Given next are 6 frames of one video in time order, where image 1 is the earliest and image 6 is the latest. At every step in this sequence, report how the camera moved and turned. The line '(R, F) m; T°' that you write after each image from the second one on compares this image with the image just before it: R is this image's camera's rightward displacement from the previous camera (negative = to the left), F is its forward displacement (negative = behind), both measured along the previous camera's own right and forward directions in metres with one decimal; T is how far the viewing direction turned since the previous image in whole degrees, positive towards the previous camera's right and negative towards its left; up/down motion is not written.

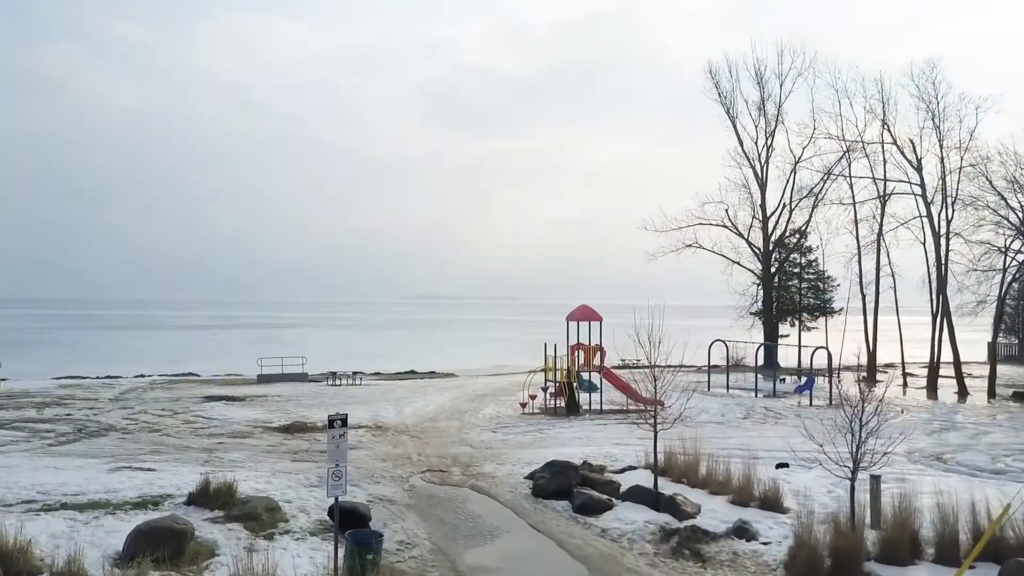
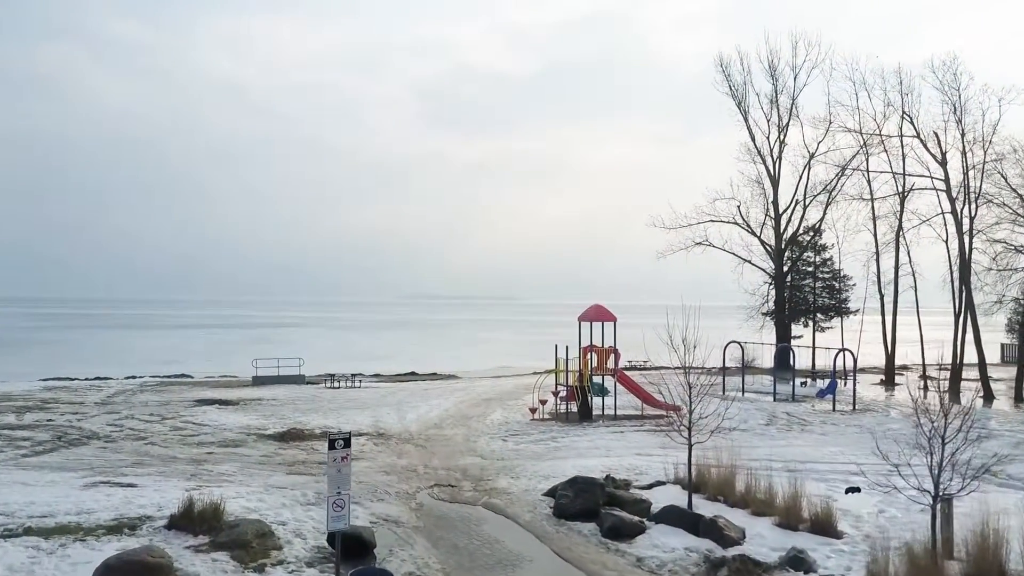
(-0.3, +1.3) m; 0°
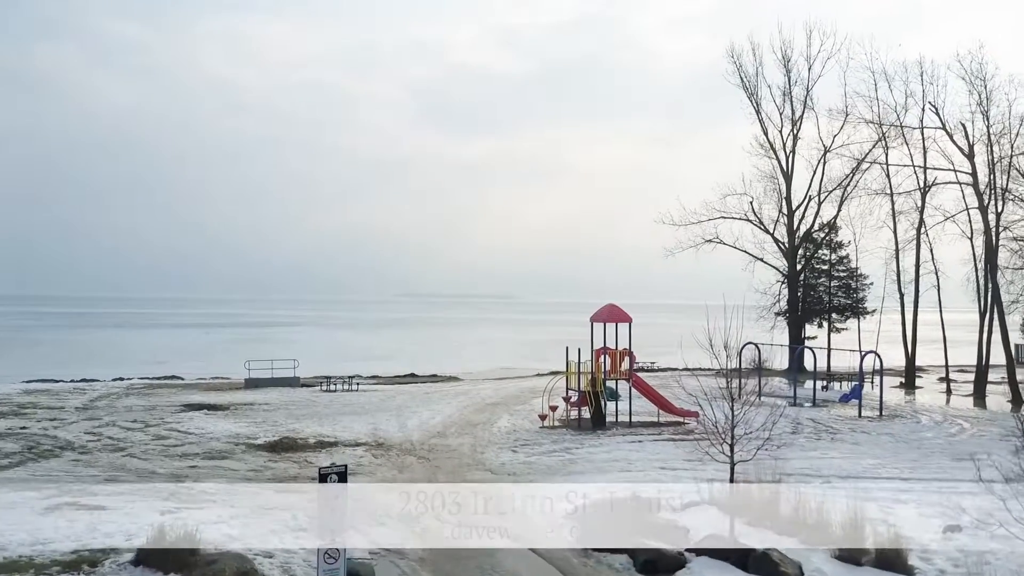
(-0.3, +1.4) m; 0°
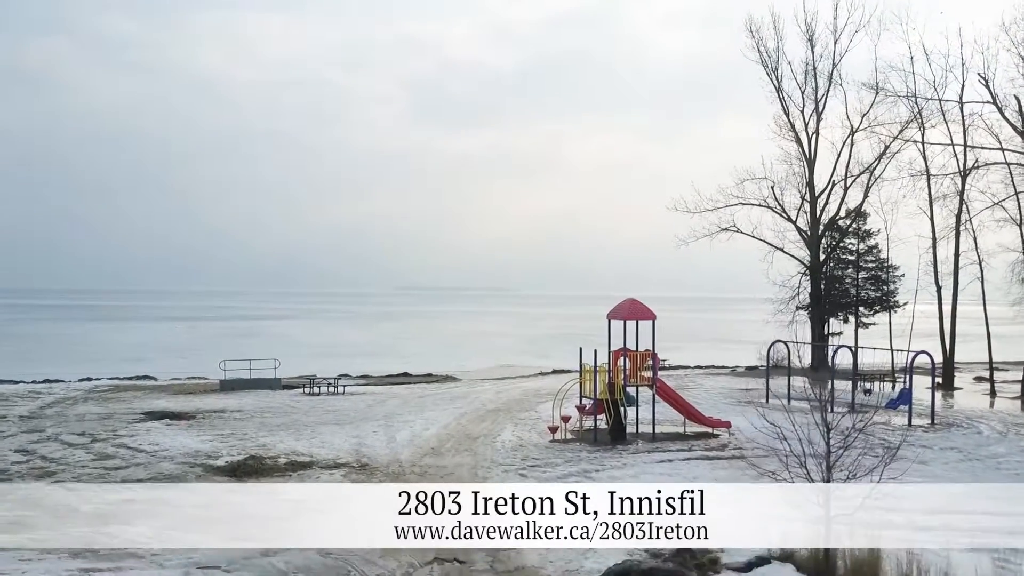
(-0.2, +2.7) m; 0°
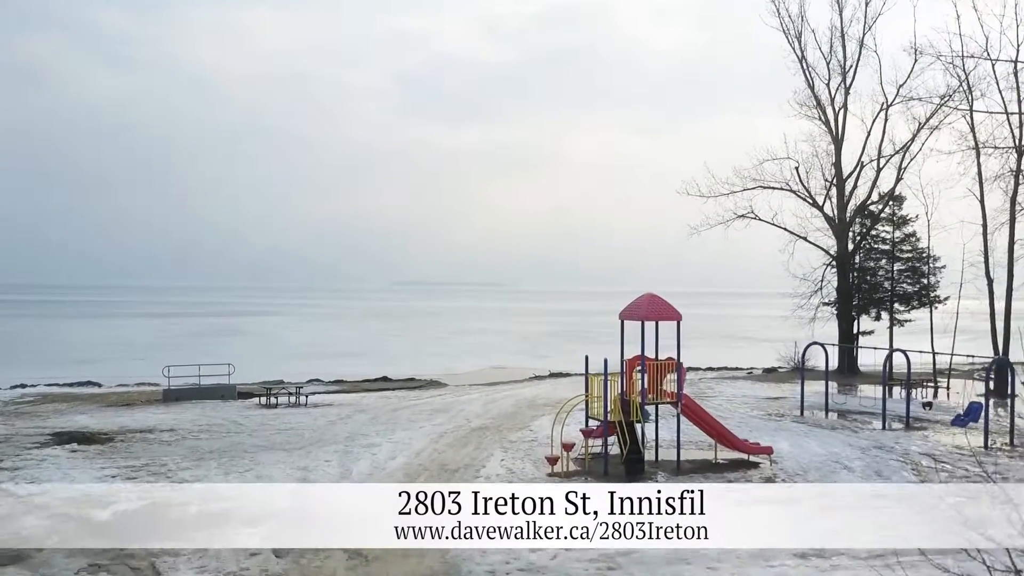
(+0.2, +3.7) m; 0°
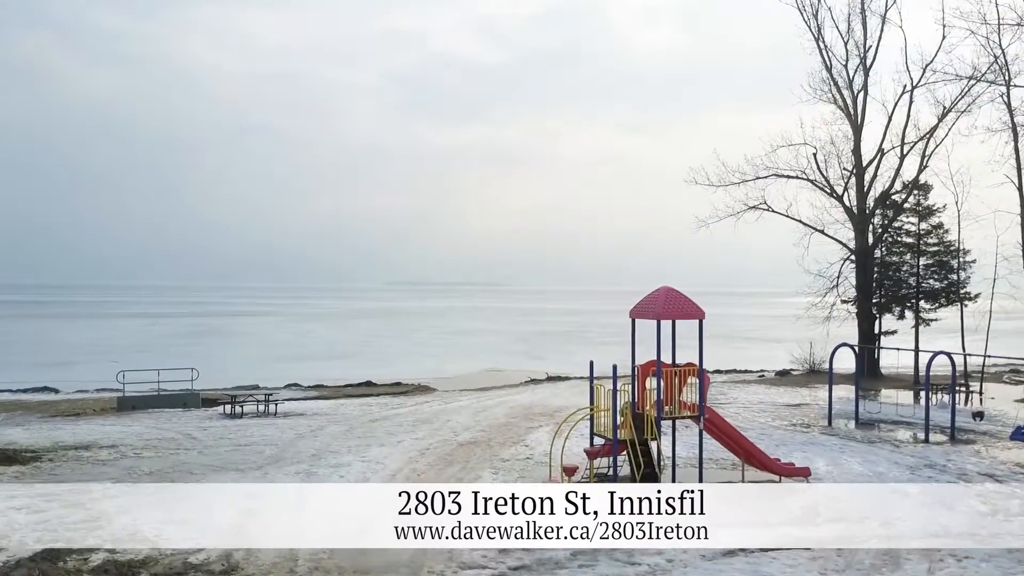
(+0.1, +2.2) m; 0°
